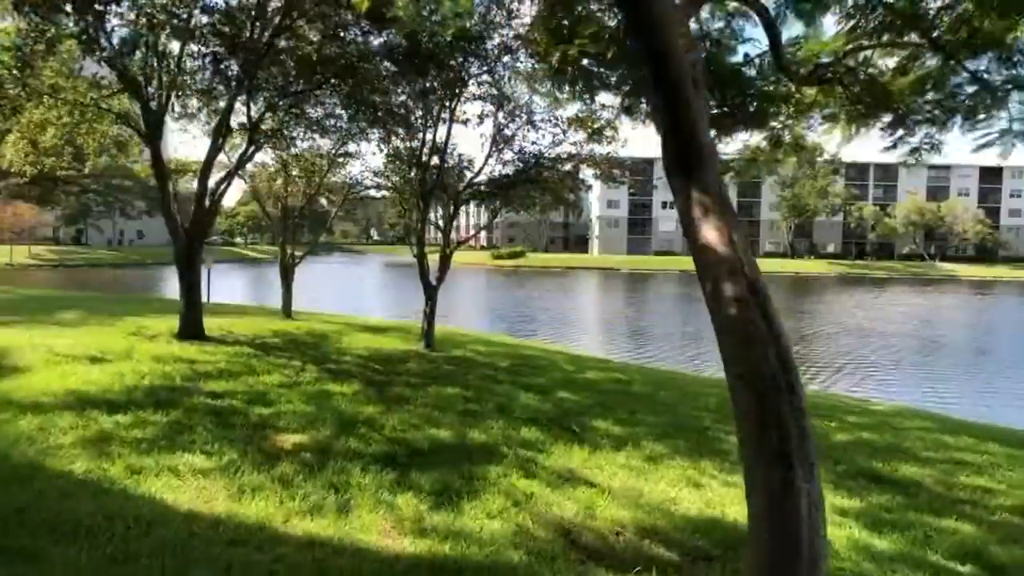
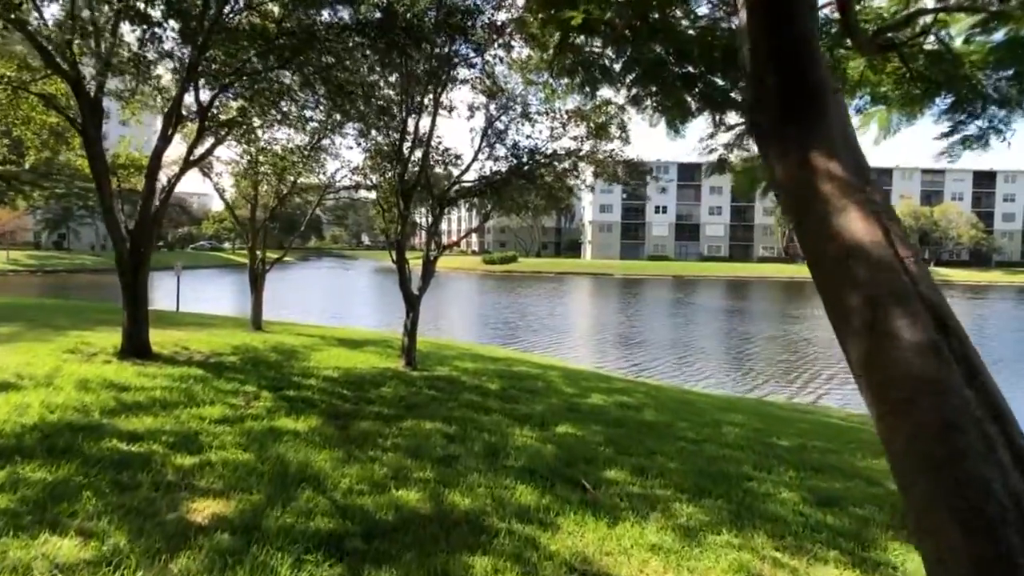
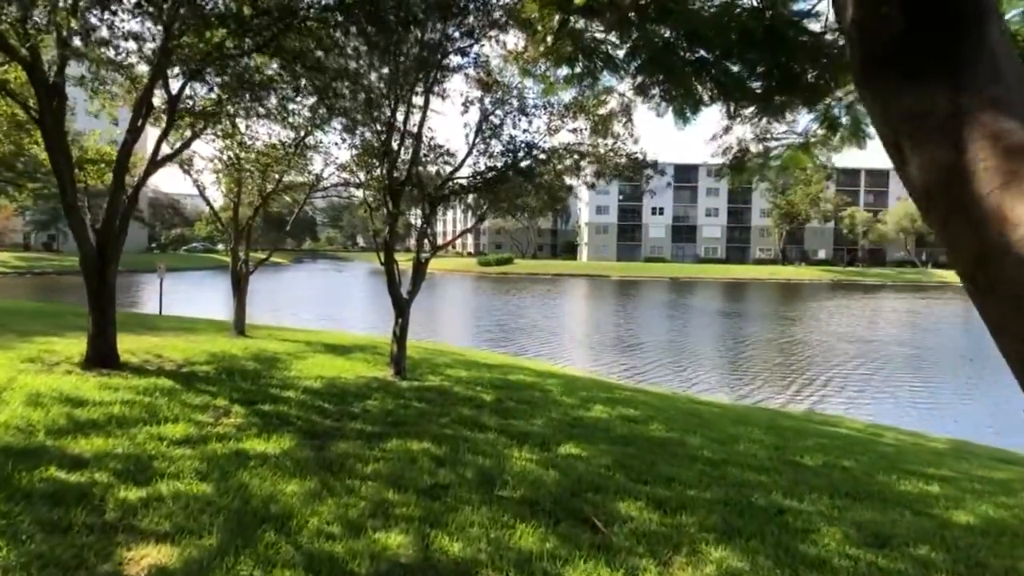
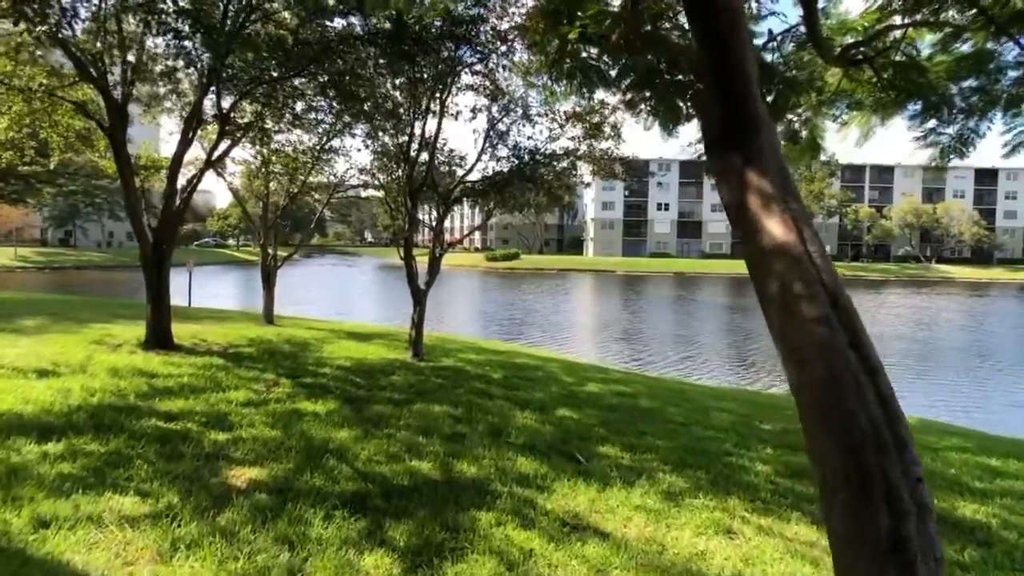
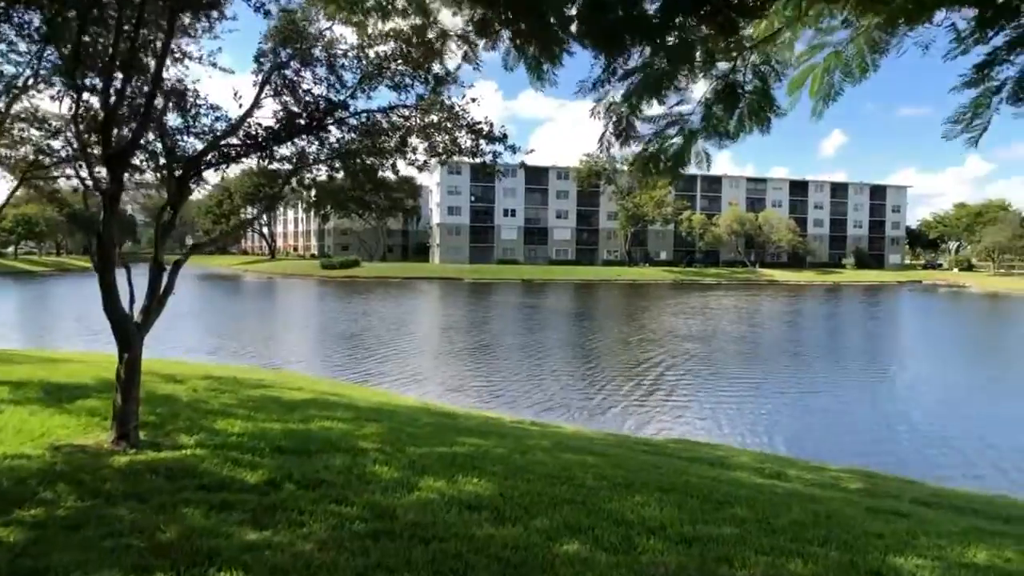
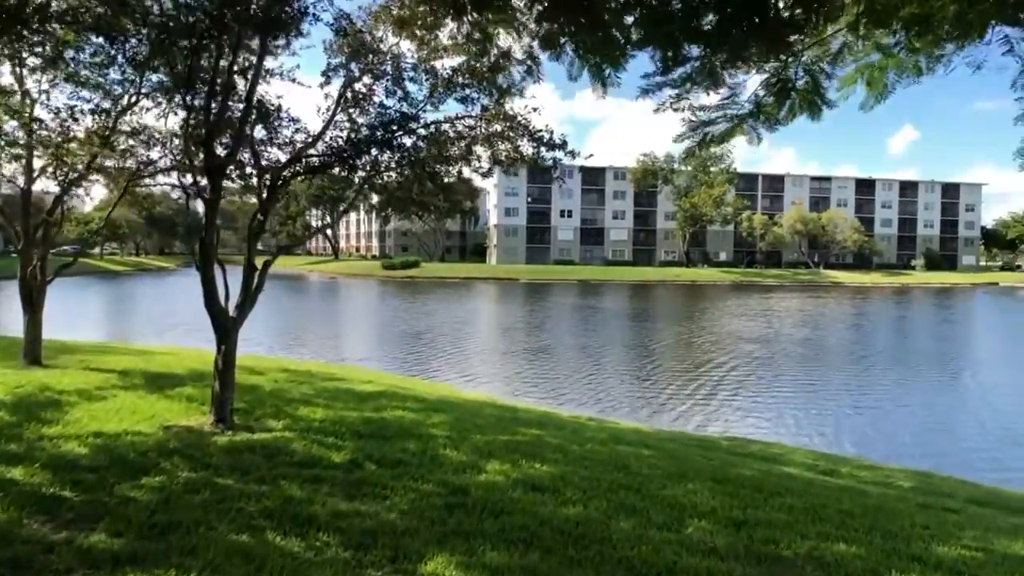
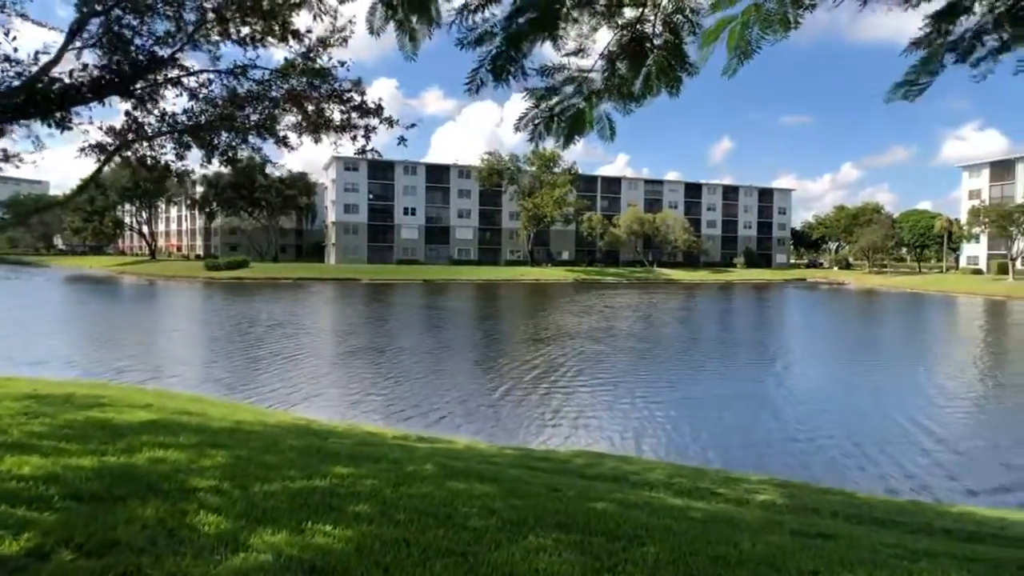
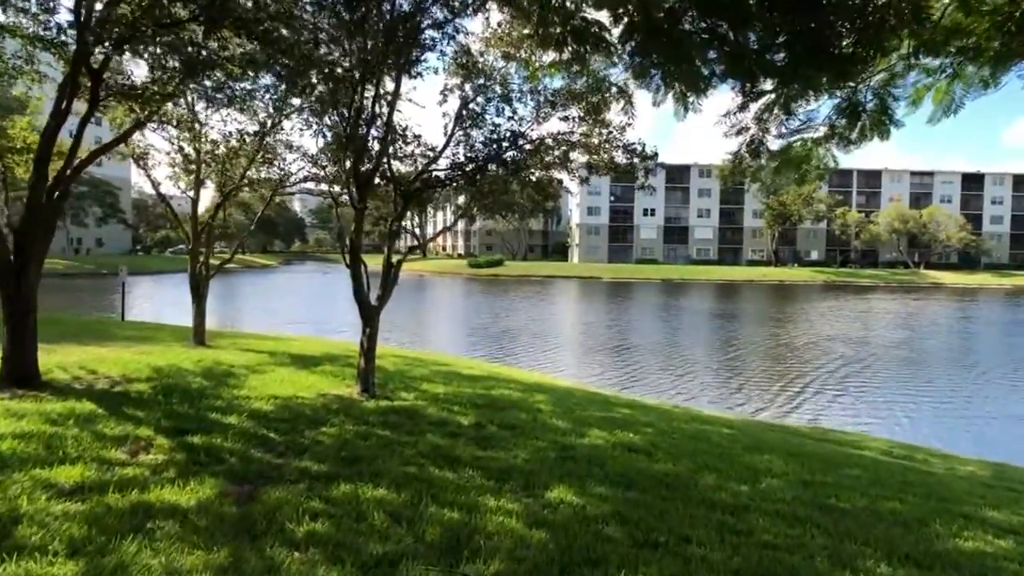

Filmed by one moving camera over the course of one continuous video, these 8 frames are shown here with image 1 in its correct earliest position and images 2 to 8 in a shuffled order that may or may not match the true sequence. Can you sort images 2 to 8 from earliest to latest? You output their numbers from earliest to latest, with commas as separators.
4, 2, 3, 8, 6, 5, 7
